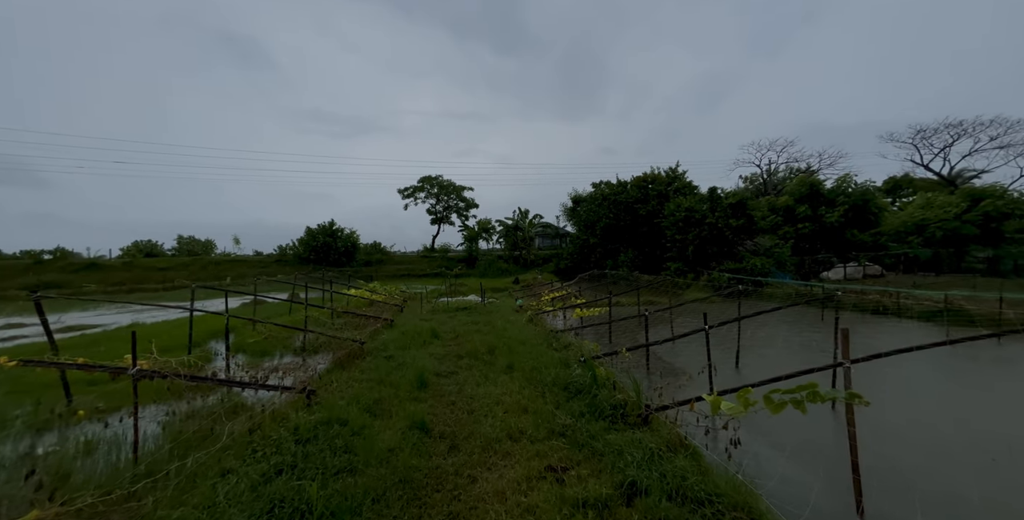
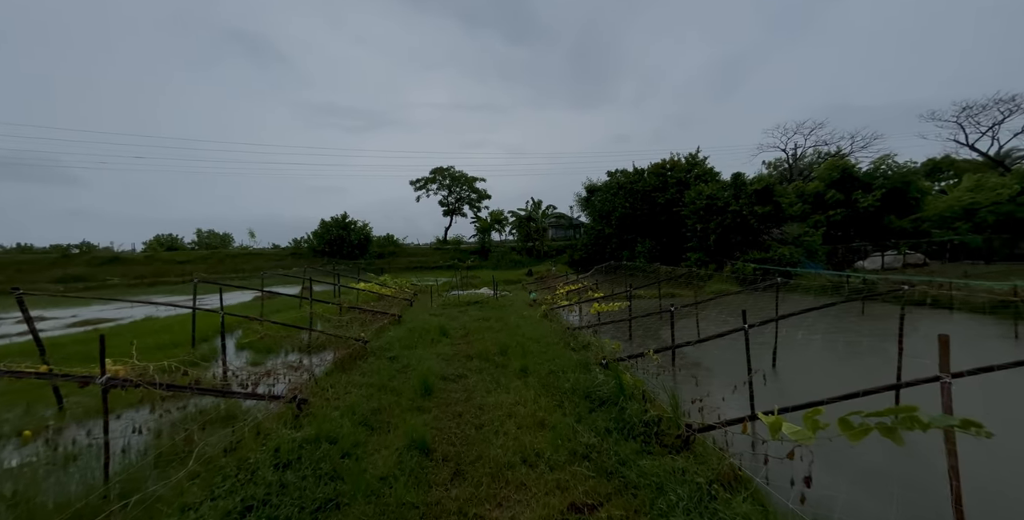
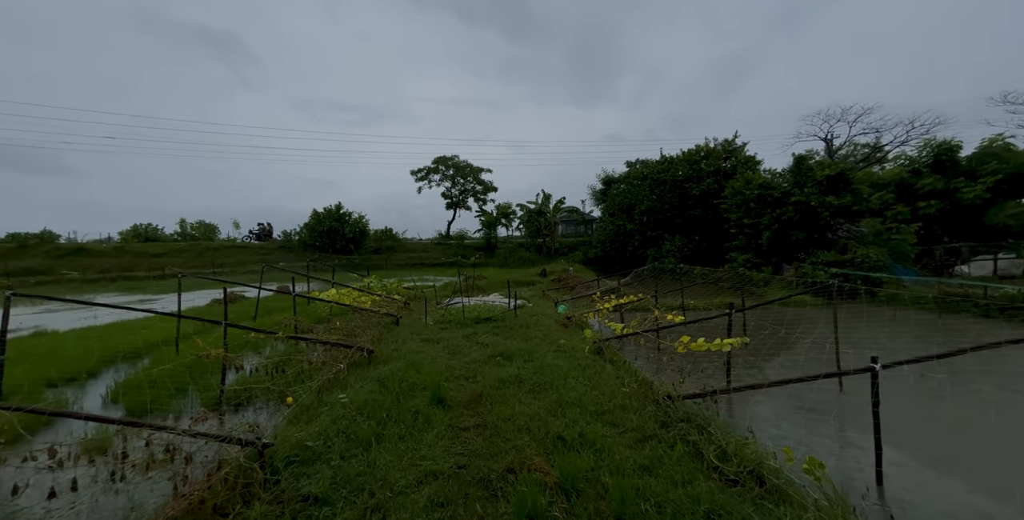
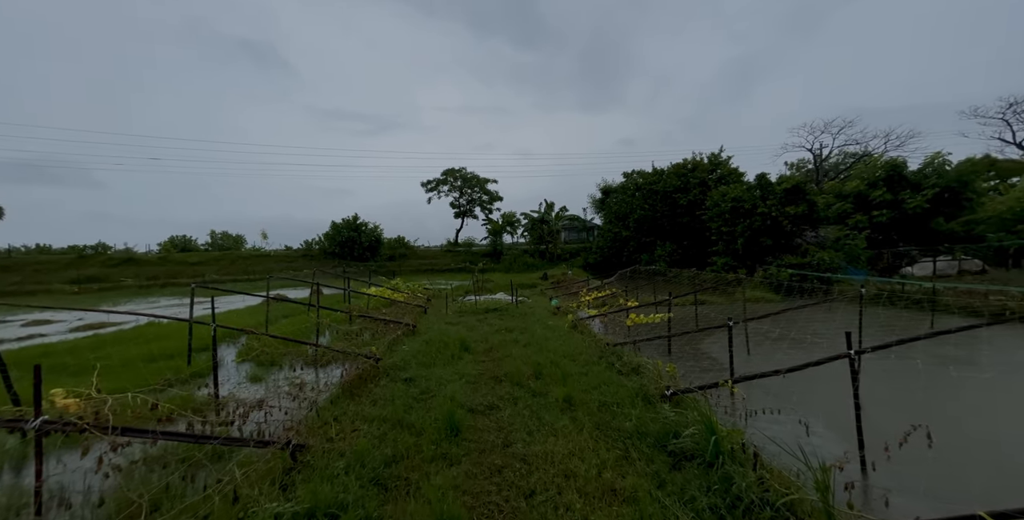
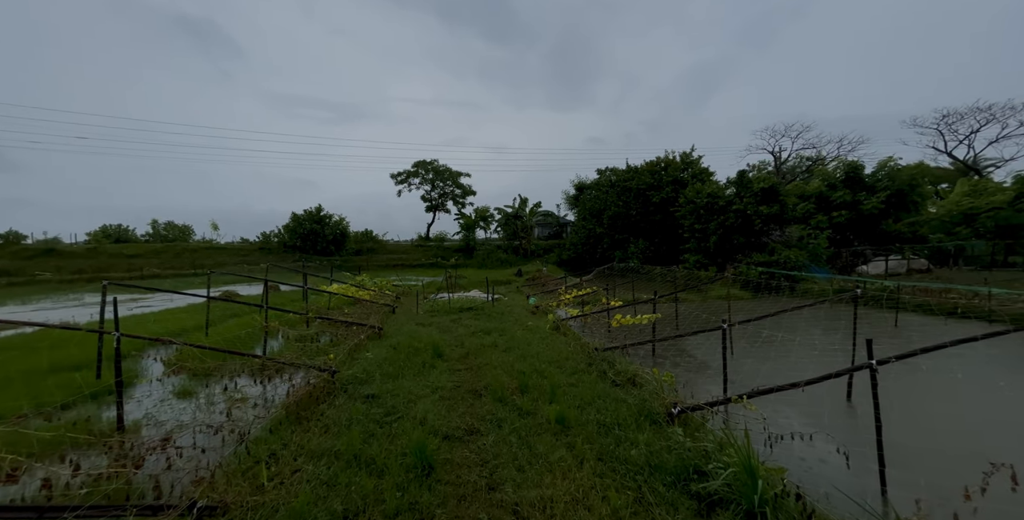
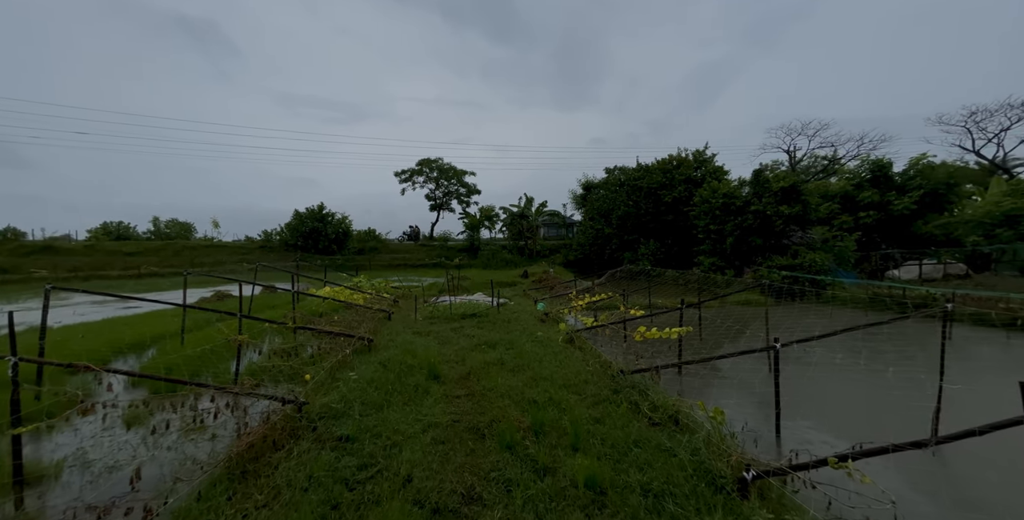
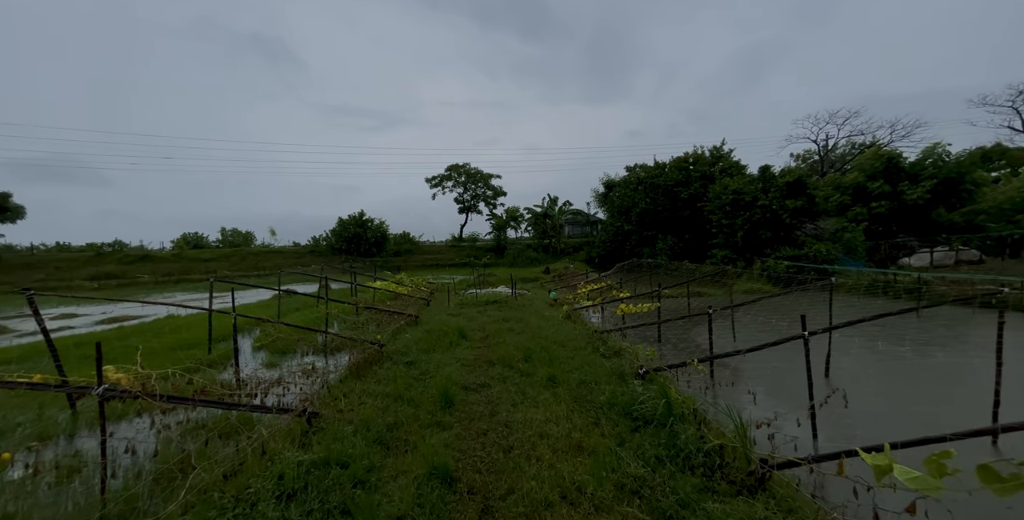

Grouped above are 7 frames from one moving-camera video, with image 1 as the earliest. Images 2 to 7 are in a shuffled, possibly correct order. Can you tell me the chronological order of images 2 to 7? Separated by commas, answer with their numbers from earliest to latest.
2, 7, 4, 5, 6, 3
